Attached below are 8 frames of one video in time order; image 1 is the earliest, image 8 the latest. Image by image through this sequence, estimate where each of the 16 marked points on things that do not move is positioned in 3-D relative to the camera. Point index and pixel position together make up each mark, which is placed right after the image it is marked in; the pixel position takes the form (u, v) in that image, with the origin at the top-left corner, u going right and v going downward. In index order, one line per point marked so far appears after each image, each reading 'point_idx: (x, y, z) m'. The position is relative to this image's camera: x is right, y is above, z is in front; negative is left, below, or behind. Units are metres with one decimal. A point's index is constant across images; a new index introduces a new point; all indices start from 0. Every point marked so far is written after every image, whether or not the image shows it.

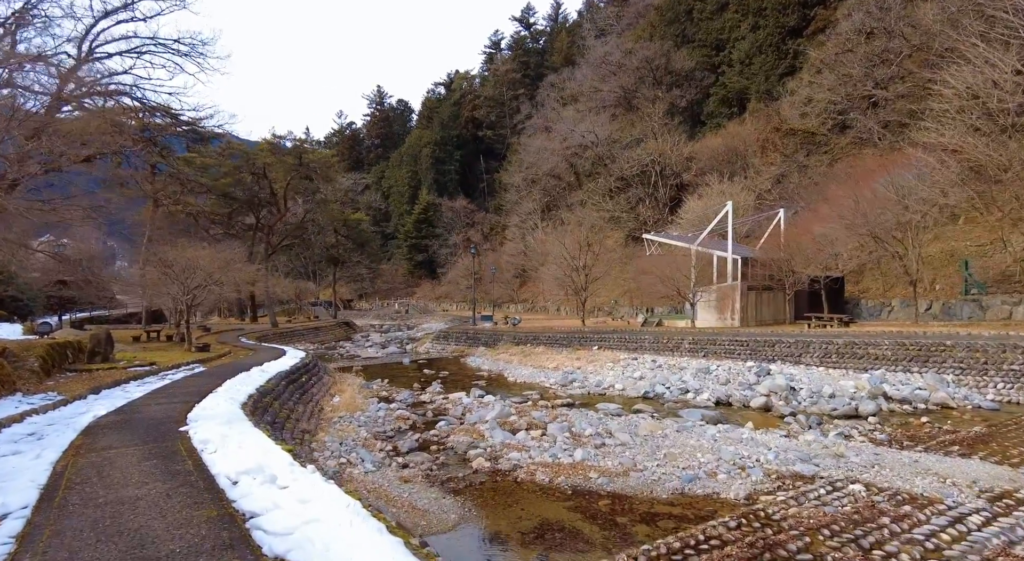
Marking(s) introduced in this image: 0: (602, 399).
0: (+2.4, -3.1, +15.2) m
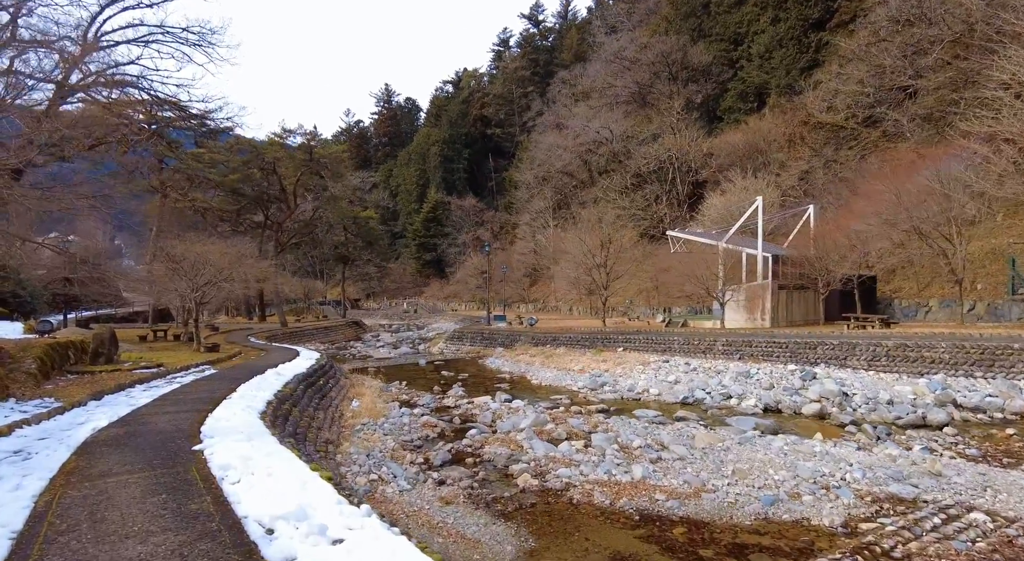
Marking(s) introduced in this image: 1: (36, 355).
0: (+3.1, -3.1, +14.2) m
1: (-8.2, -1.3, +10.1) m
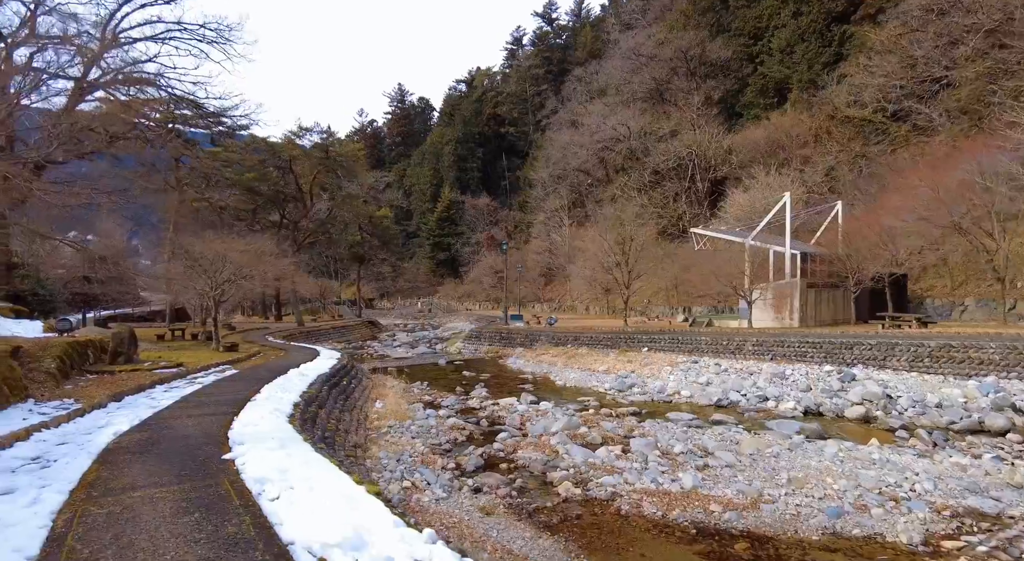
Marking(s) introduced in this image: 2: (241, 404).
0: (+3.7, -3.0, +13.7) m
1: (-7.6, -1.2, +9.8) m
2: (-3.6, -1.7, +7.8) m
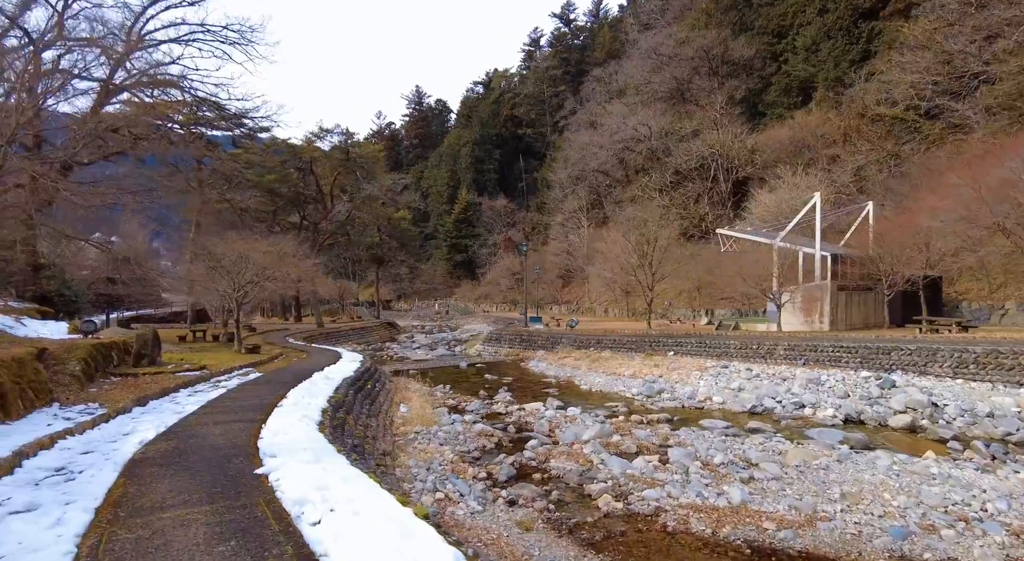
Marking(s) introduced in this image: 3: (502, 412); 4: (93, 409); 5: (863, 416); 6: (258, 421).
0: (+4.3, -3.1, +13.2) m
1: (-7.1, -1.2, +9.7) m
2: (-3.1, -1.7, +7.6) m
3: (-0.2, -3.0, +13.3) m
4: (-5.4, -1.7, +7.5) m
5: (+7.1, -2.7, +11.9) m
6: (-3.0, -1.7, +6.9) m
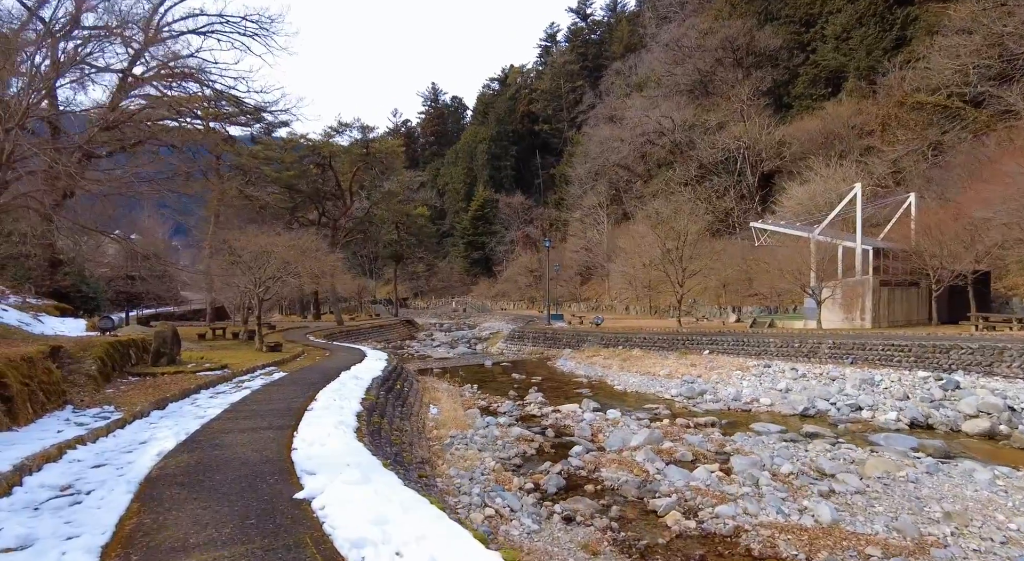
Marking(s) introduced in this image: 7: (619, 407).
0: (+5.1, -2.9, +12.4) m
1: (-6.5, -1.2, +9.1) m
2: (-2.5, -1.6, +6.9) m
3: (+0.5, -2.9, +12.6) m
4: (-4.8, -1.6, +6.9) m
5: (+7.9, -2.6, +11.0) m
6: (-2.4, -1.6, +6.2) m
7: (+2.5, -2.9, +13.5) m
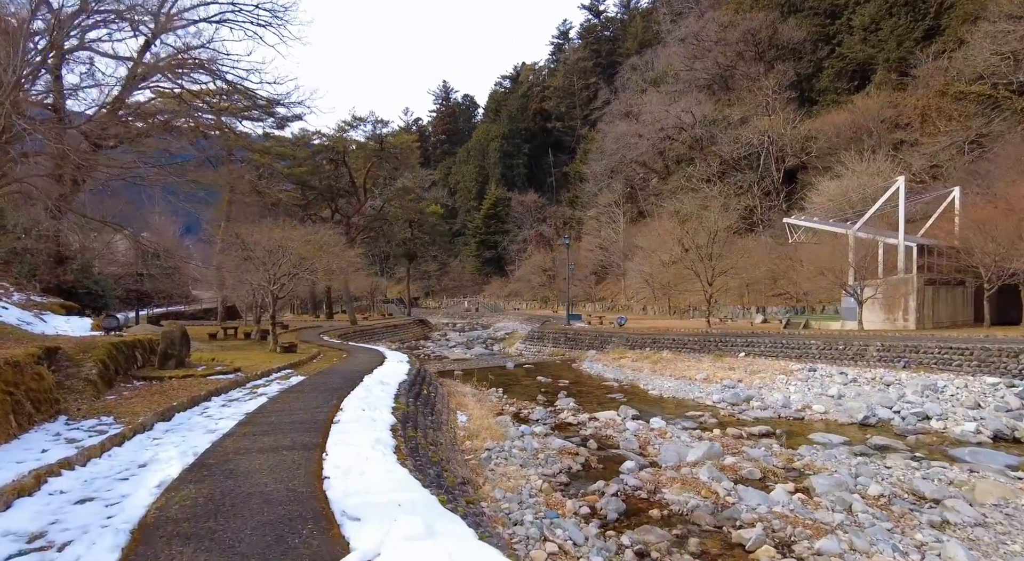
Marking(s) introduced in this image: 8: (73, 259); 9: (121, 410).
0: (+5.7, -2.9, +11.3) m
1: (-5.8, -1.1, +8.2) m
2: (-1.9, -1.5, +6.0) m
3: (+1.2, -2.8, +11.6) m
4: (-4.2, -1.5, +6.1) m
5: (+8.5, -2.6, +9.9) m
6: (-1.8, -1.5, +5.3) m
7: (+3.2, -2.9, +12.6) m
8: (-12.0, +0.6, +15.9) m
9: (-4.6, -1.5, +6.8) m
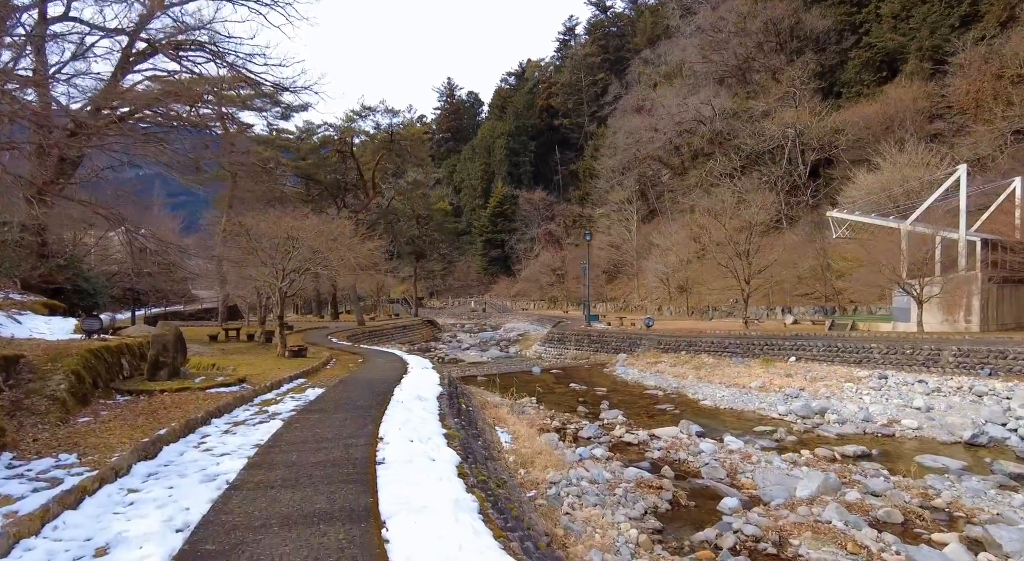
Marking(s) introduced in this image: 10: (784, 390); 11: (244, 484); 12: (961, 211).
0: (+6.6, -2.8, +9.7) m
1: (-5.0, -1.0, +6.6) m
2: (-1.1, -1.4, +4.4) m
3: (+2.0, -2.7, +10.0) m
4: (-3.4, -1.4, +4.4) m
5: (+9.3, -2.5, +8.3) m
6: (-1.0, -1.4, +3.7) m
7: (+4.0, -2.8, +10.9) m
8: (-11.1, +0.7, +14.3) m
9: (-3.8, -1.4, +5.2) m
10: (+6.5, -2.5, +13.9) m
11: (-2.0, -1.4, +4.2) m
12: (+14.3, +2.2, +18.7) m
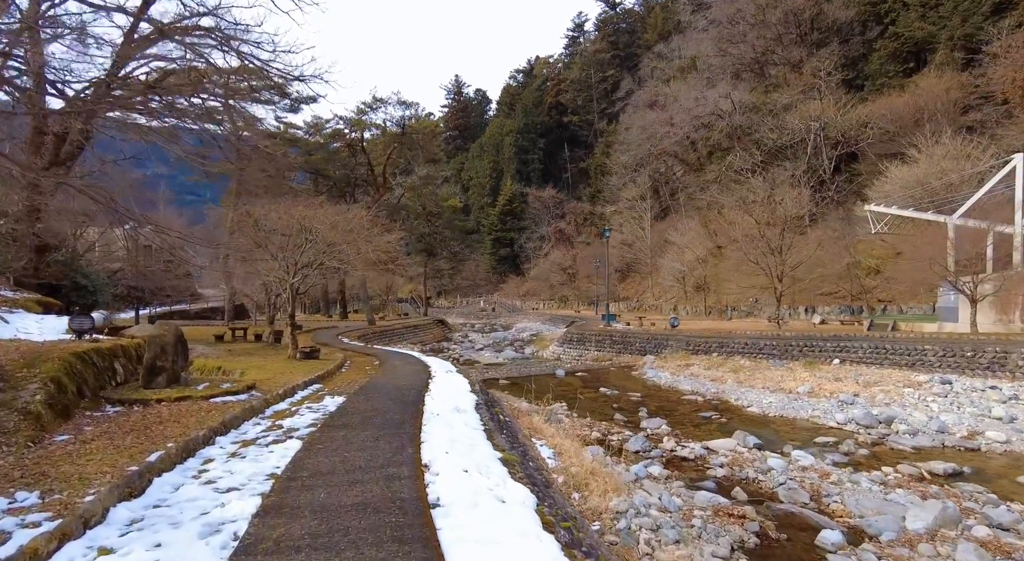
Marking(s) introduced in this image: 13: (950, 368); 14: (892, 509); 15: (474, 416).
0: (+7.2, -2.7, +8.6) m
1: (-4.4, -0.9, +5.6) m
2: (-0.5, -1.3, +3.3) m
3: (+2.6, -2.6, +8.9) m
4: (-2.8, -1.3, +3.4) m
5: (+9.9, -2.4, +7.1) m
6: (-0.4, -1.3, +2.6) m
7: (+4.6, -2.7, +9.8) m
8: (-10.5, +0.8, +13.3) m
9: (-3.2, -1.3, +4.2) m
10: (+7.1, -2.5, +12.8) m
11: (-1.4, -1.3, +3.2) m
12: (+15.0, +2.3, +17.5) m
13: (+10.4, -2.1, +13.8) m
14: (+4.0, -2.4, +6.2) m
15: (-0.5, -1.5, +6.5) m
